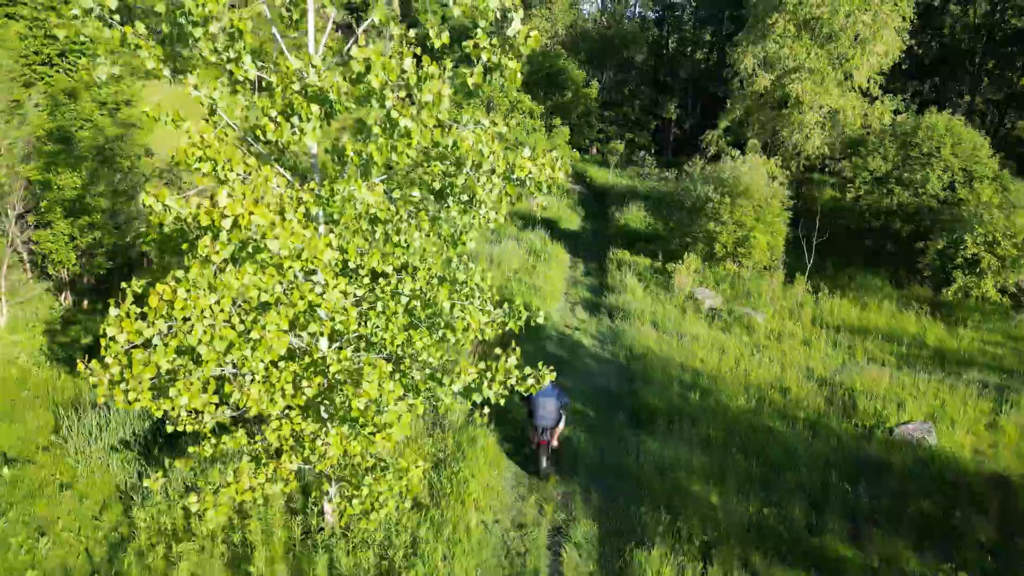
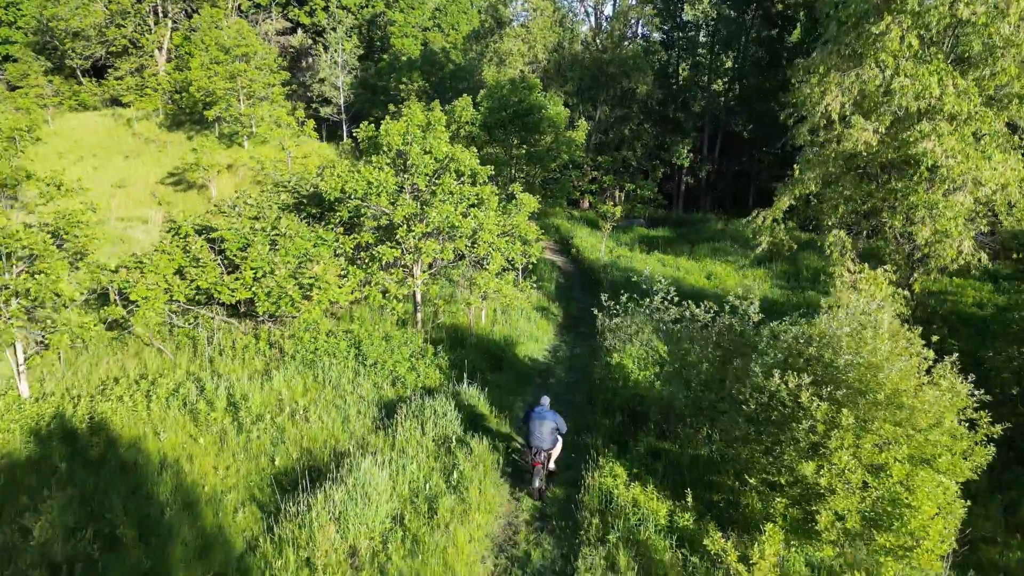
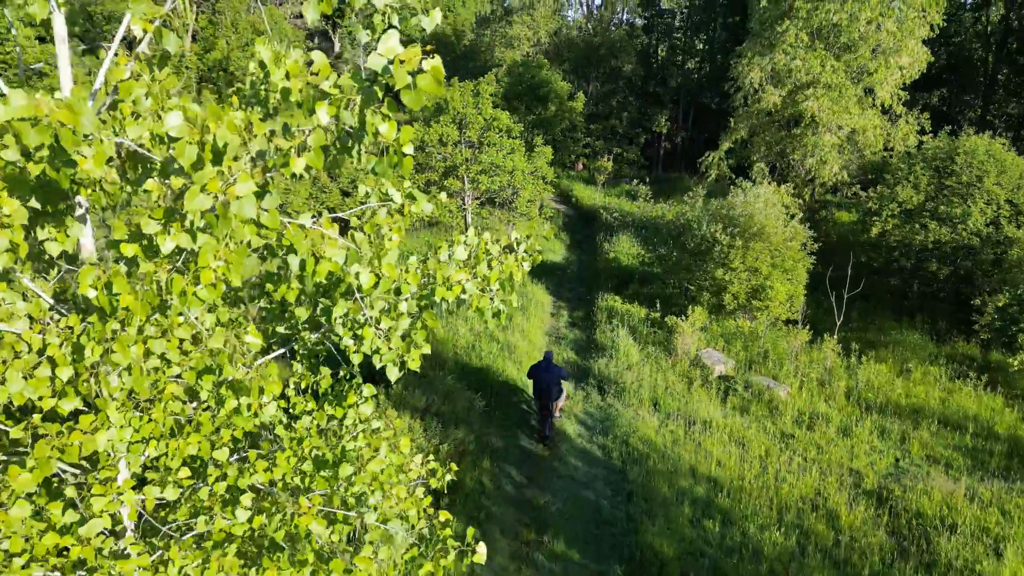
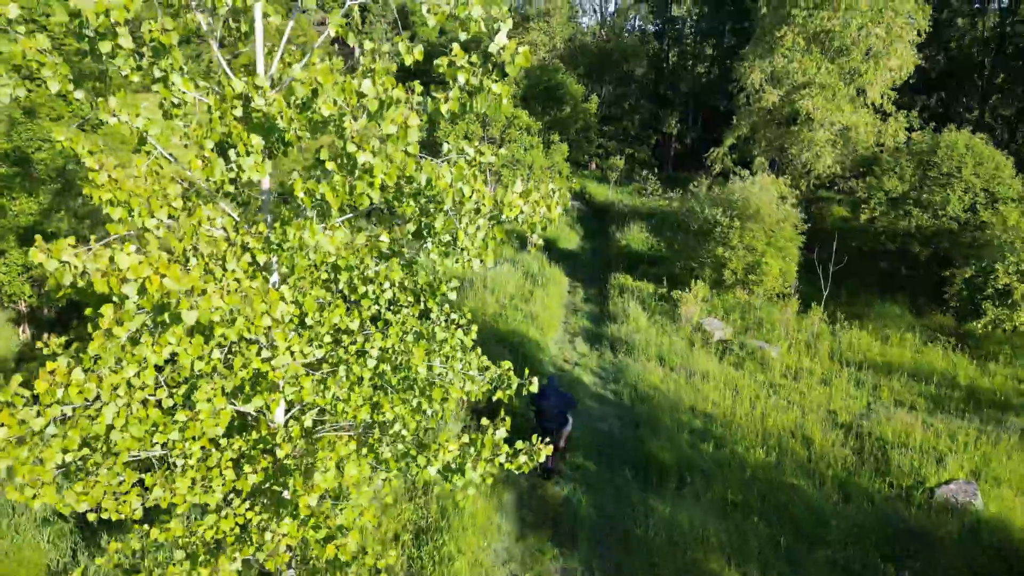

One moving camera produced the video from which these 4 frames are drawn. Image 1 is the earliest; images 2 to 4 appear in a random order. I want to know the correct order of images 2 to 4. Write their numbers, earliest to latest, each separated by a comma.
4, 3, 2
